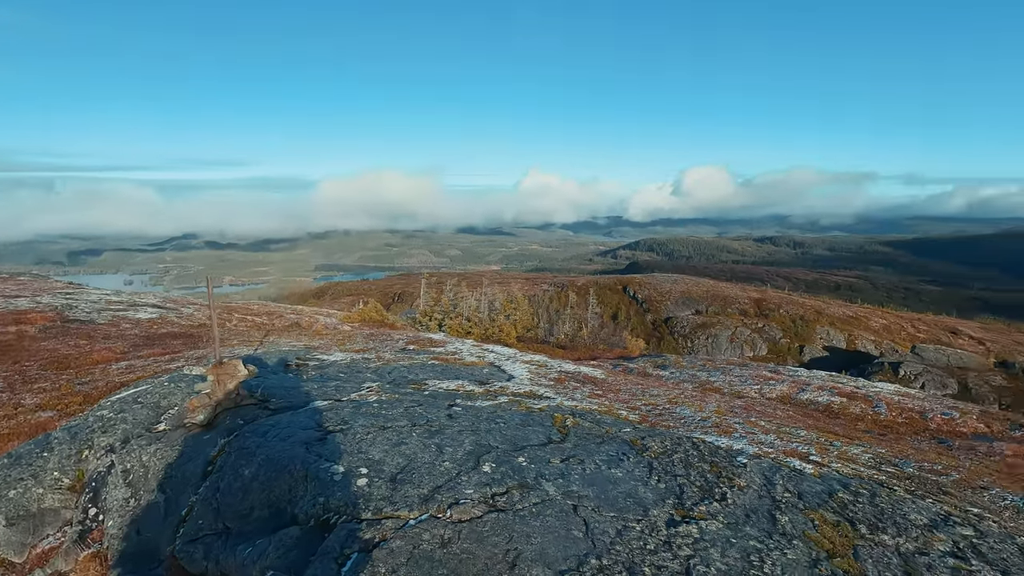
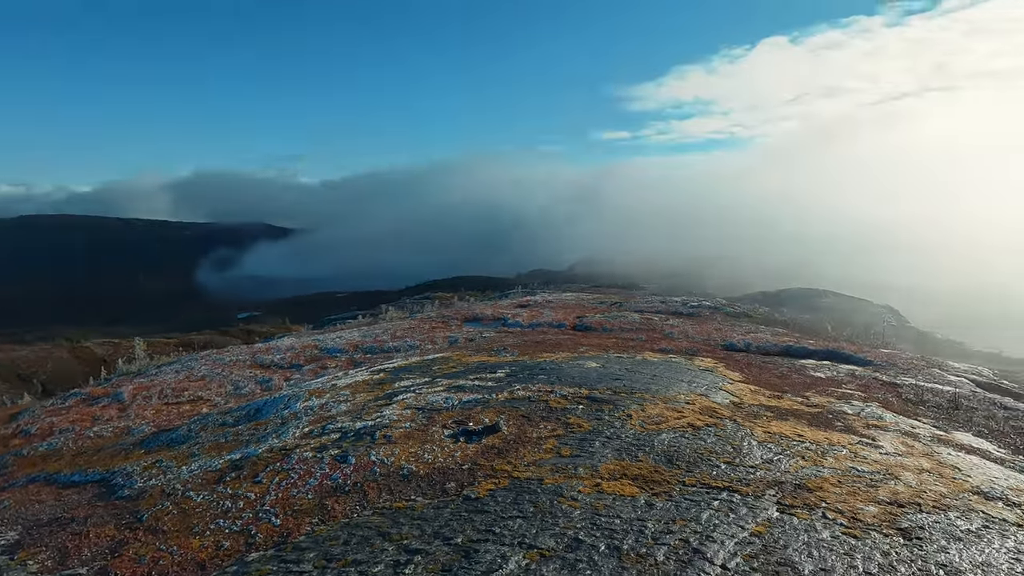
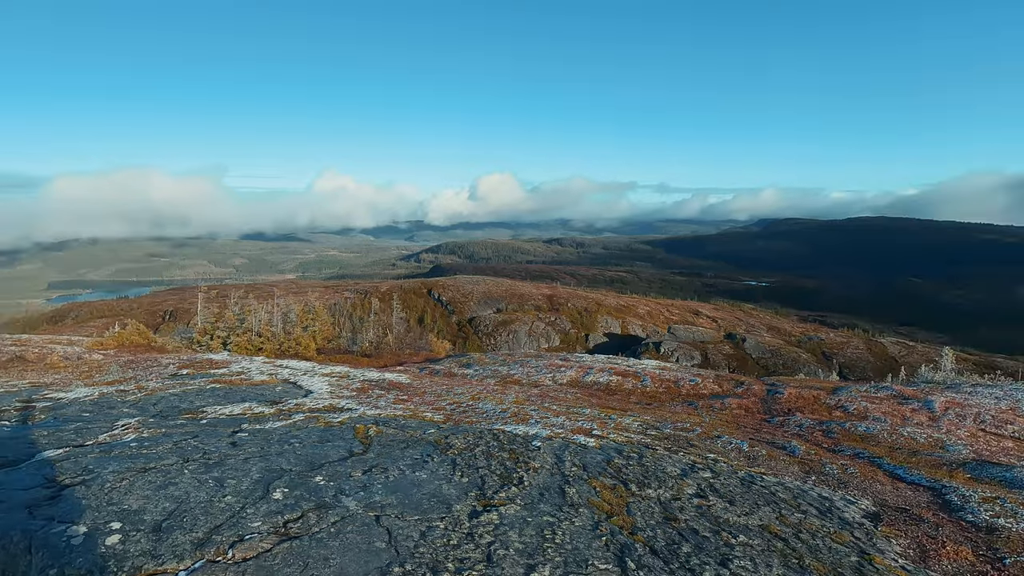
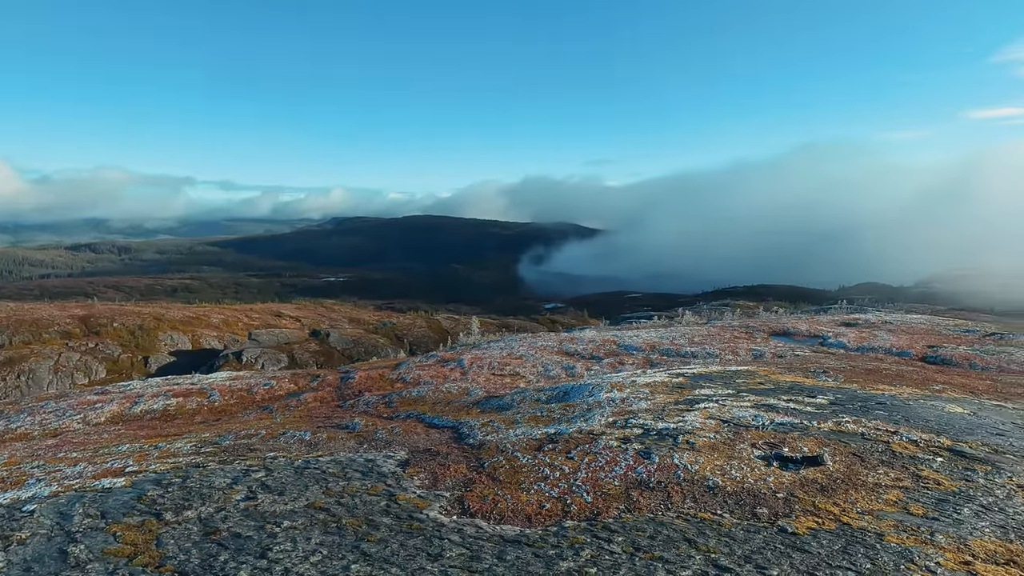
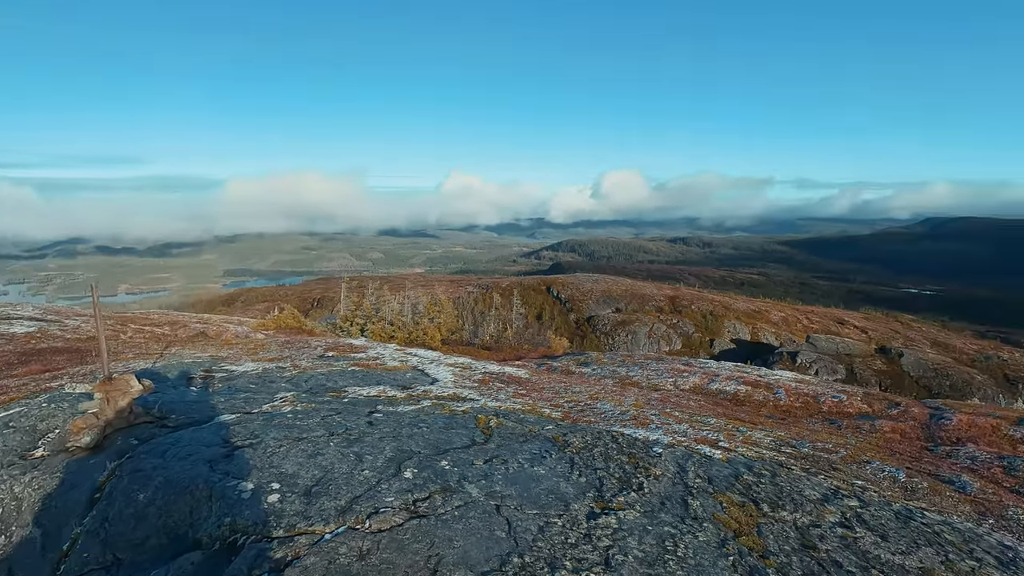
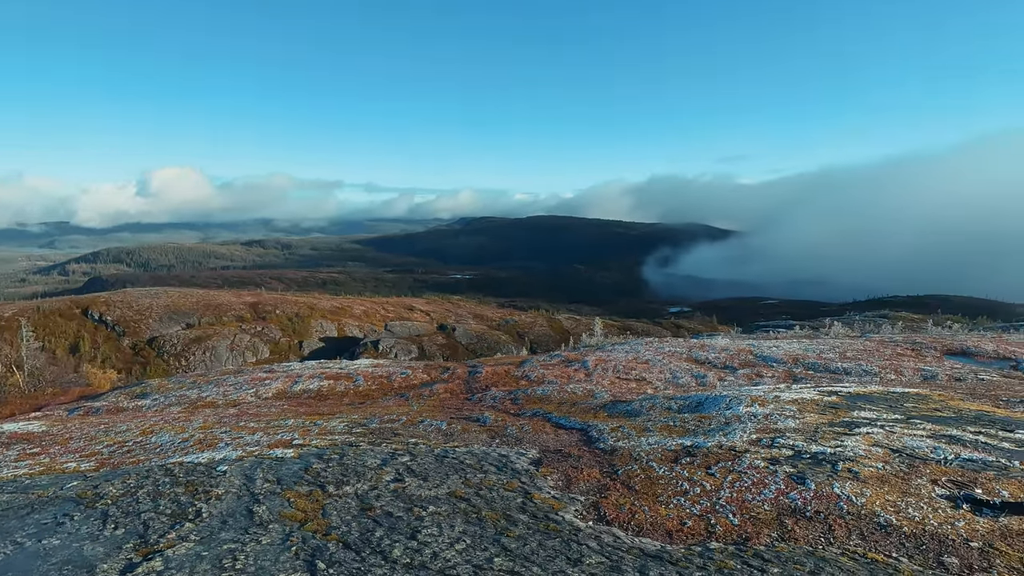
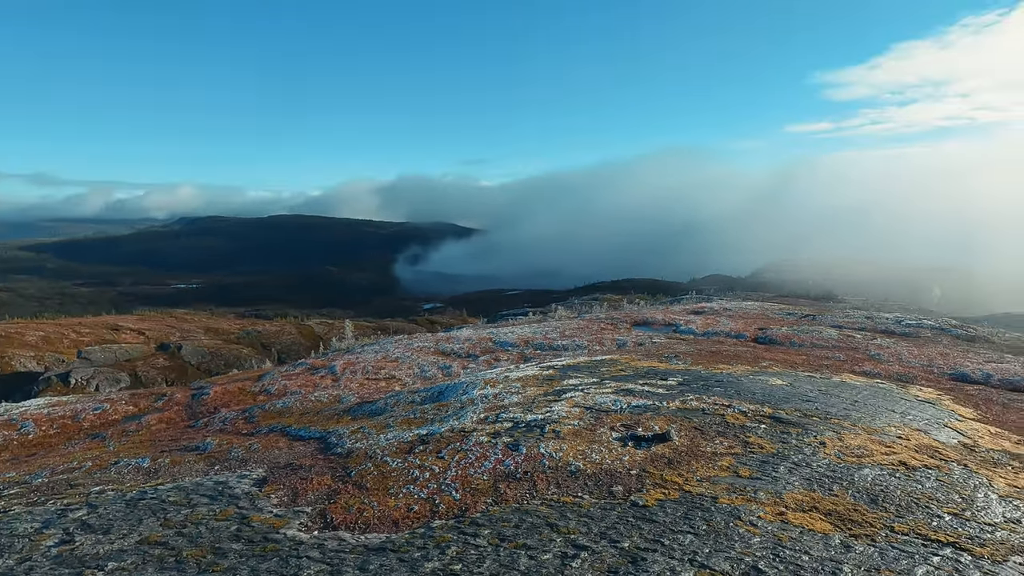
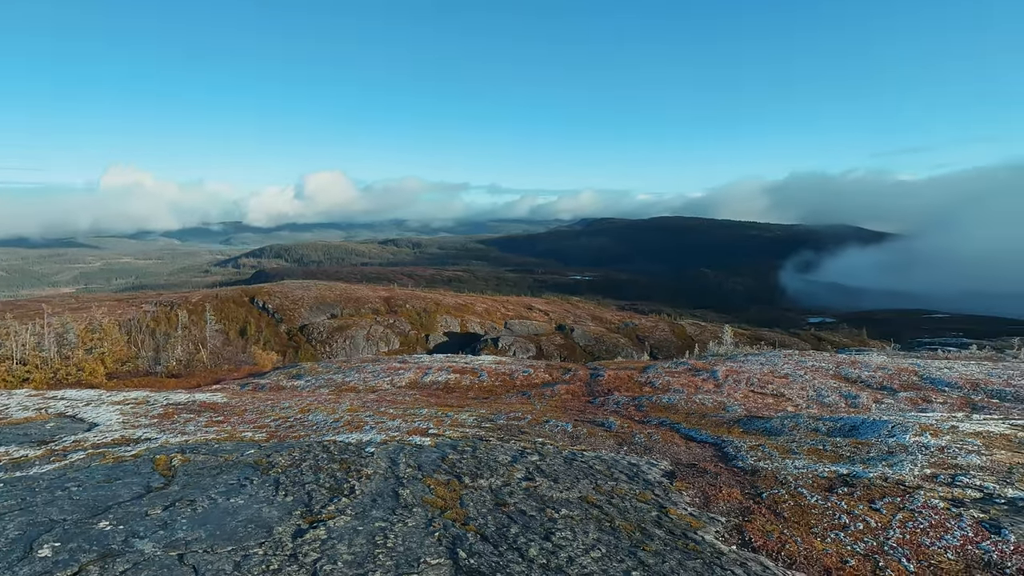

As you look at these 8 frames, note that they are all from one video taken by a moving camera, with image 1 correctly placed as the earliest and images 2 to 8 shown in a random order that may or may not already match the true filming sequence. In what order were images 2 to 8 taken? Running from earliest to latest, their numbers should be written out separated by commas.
5, 3, 8, 6, 4, 7, 2
